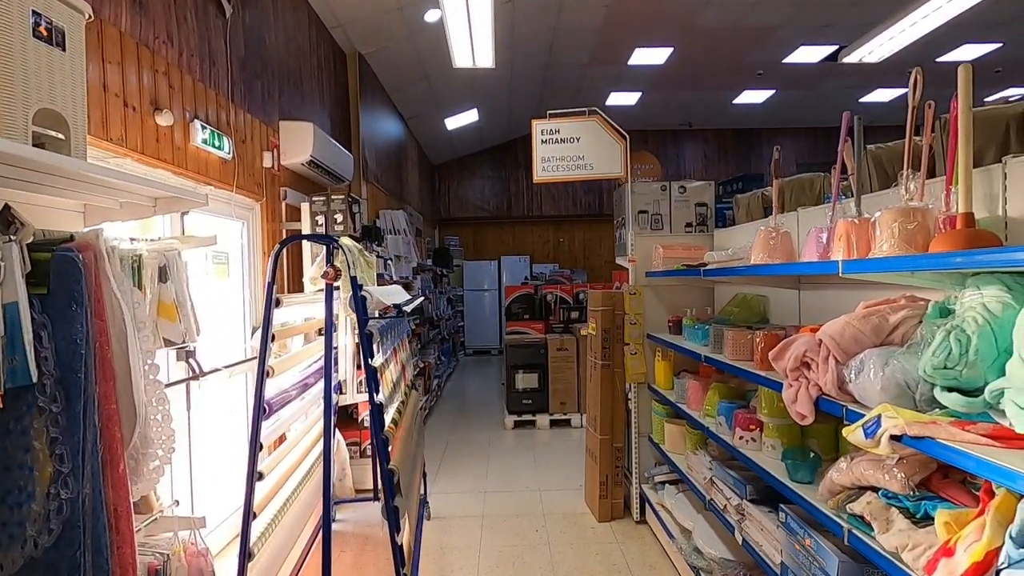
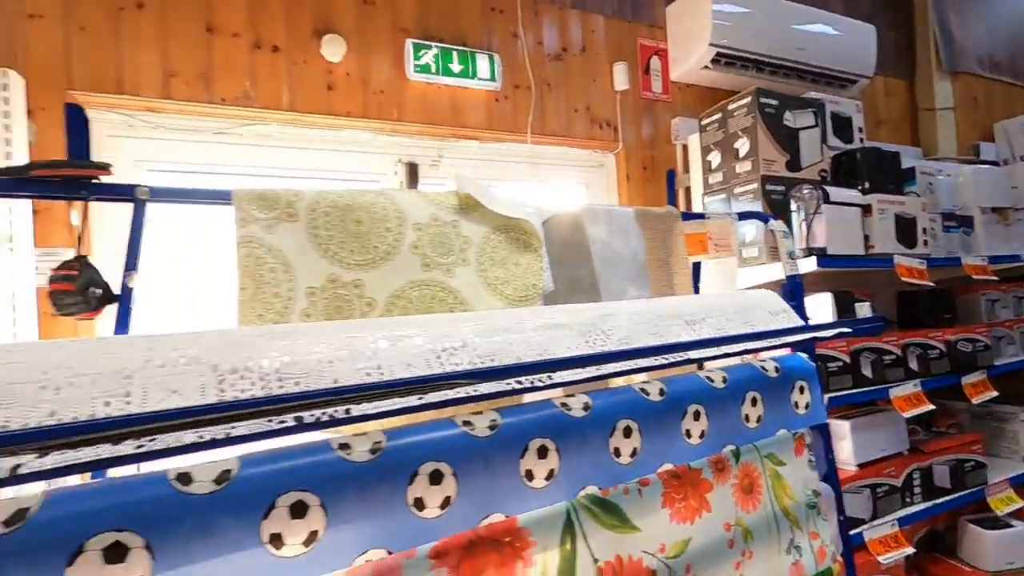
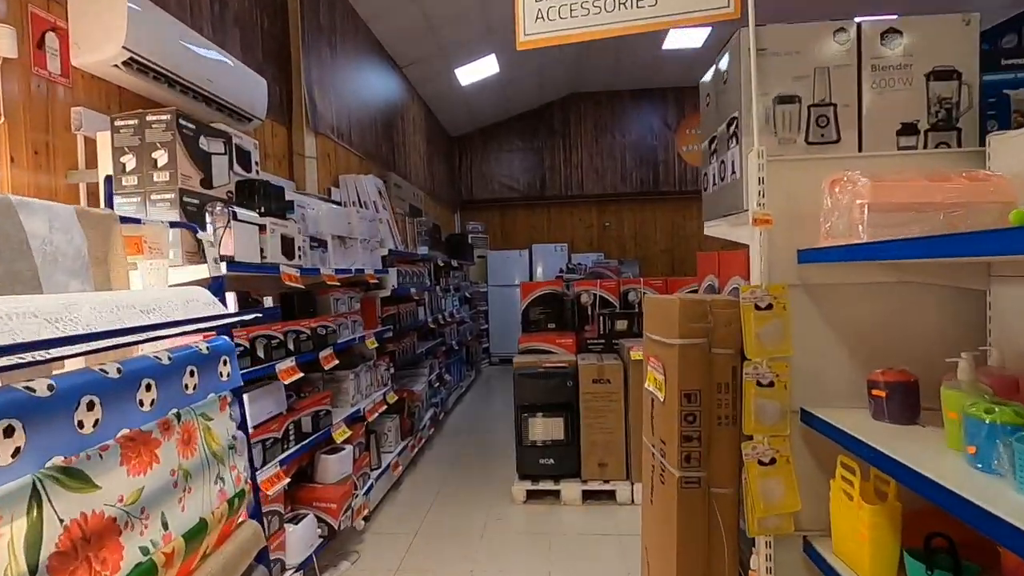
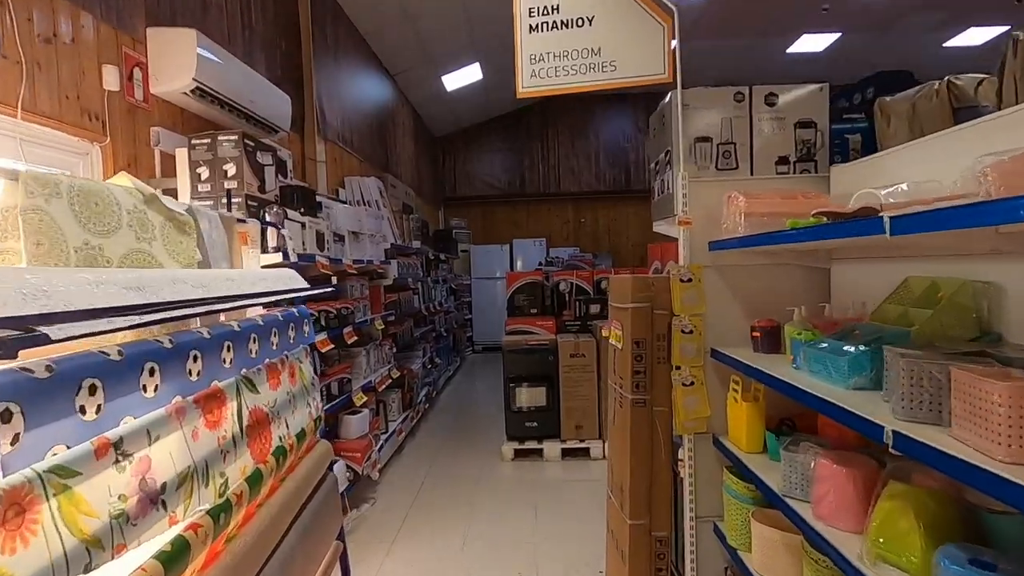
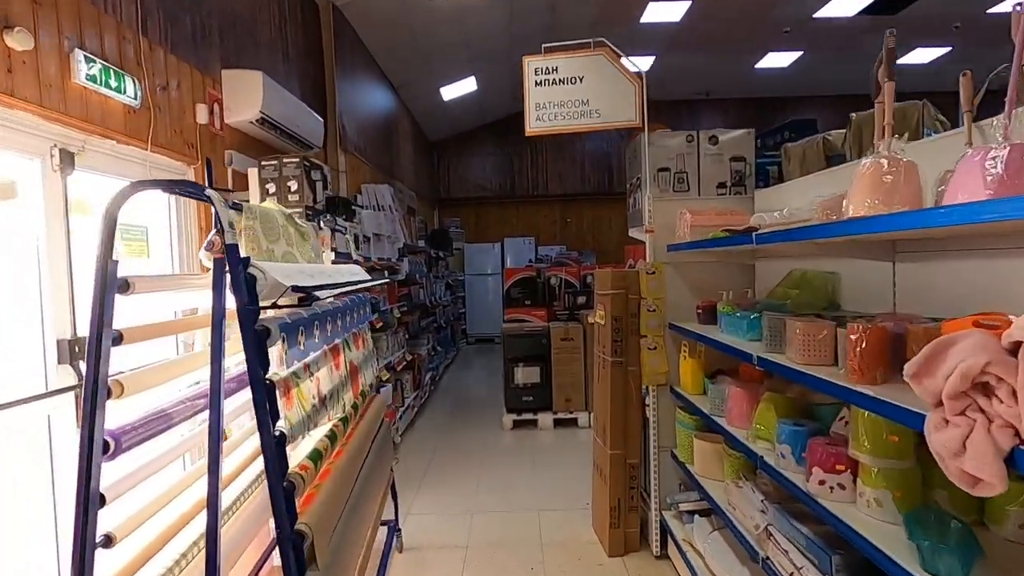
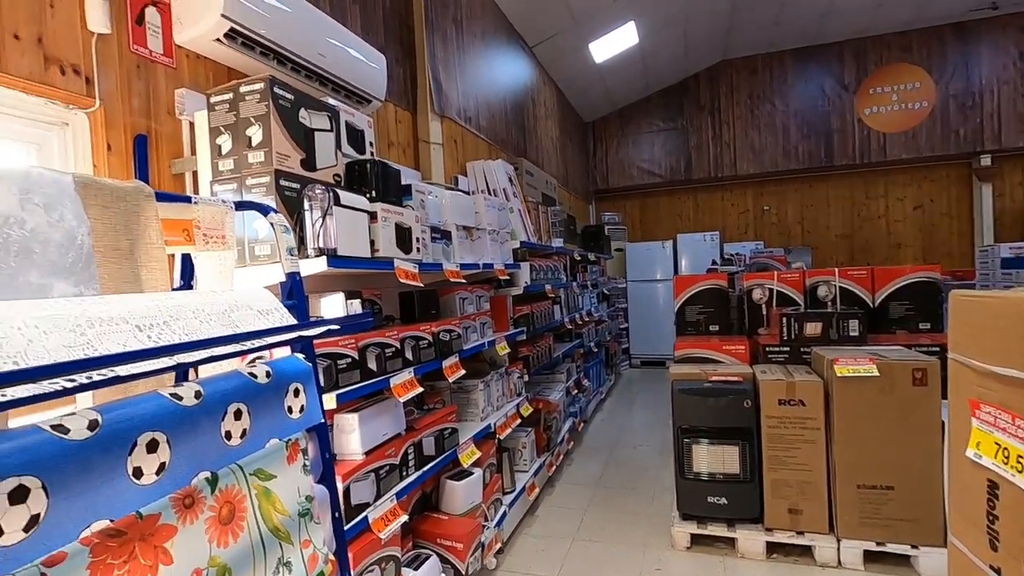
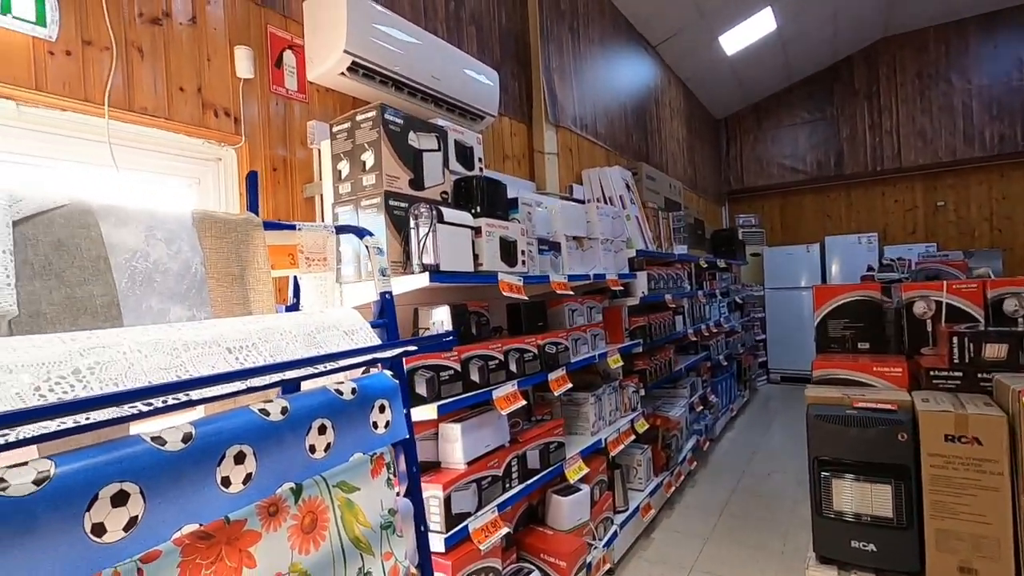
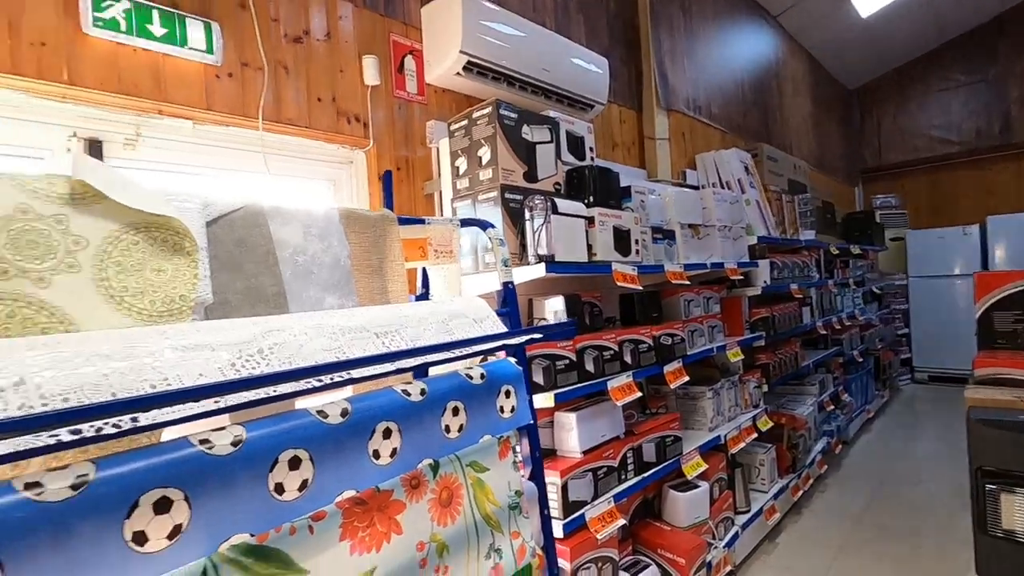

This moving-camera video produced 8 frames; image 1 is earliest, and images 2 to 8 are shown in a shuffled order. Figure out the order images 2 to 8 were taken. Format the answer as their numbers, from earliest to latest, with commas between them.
5, 4, 3, 6, 7, 8, 2
